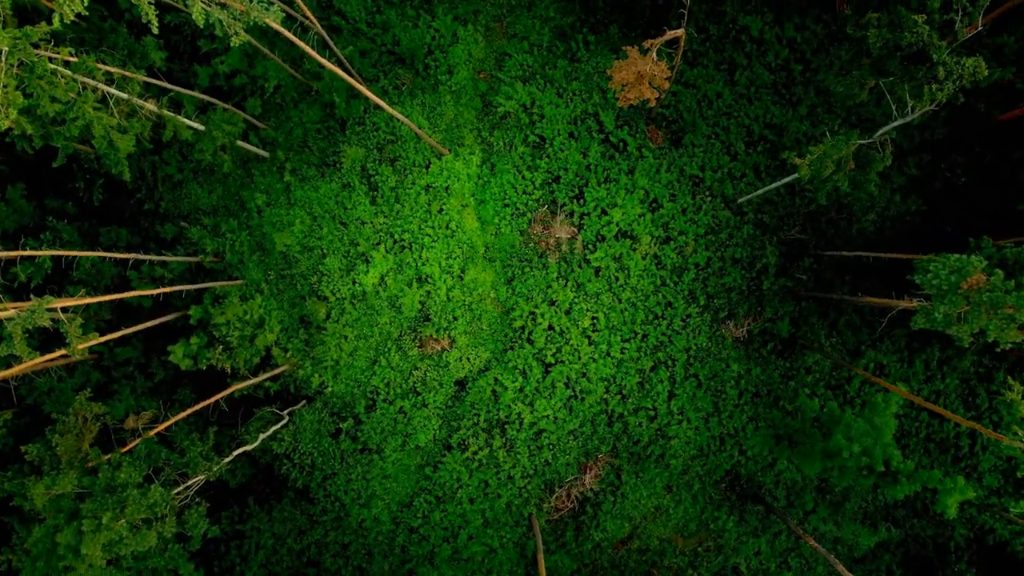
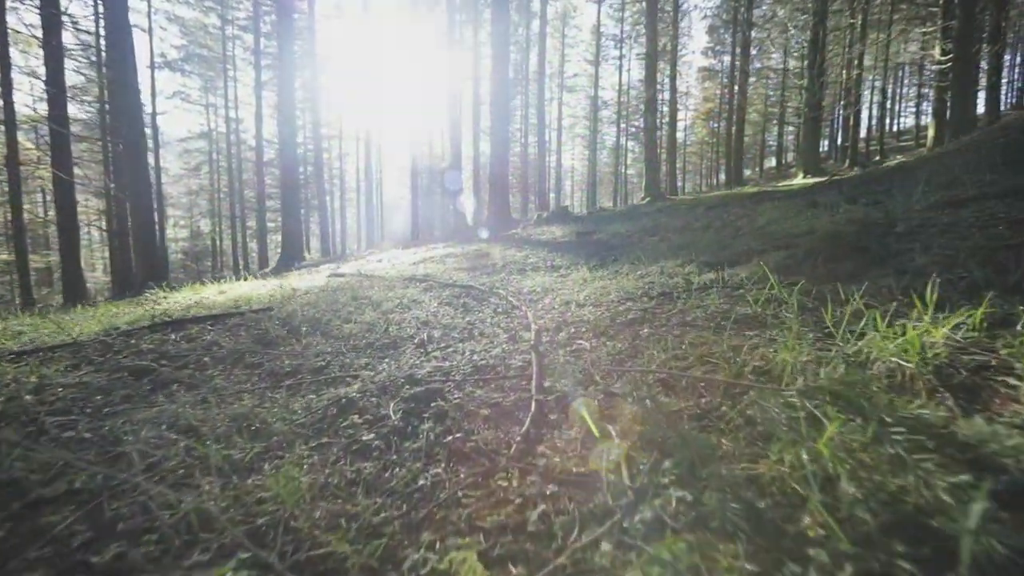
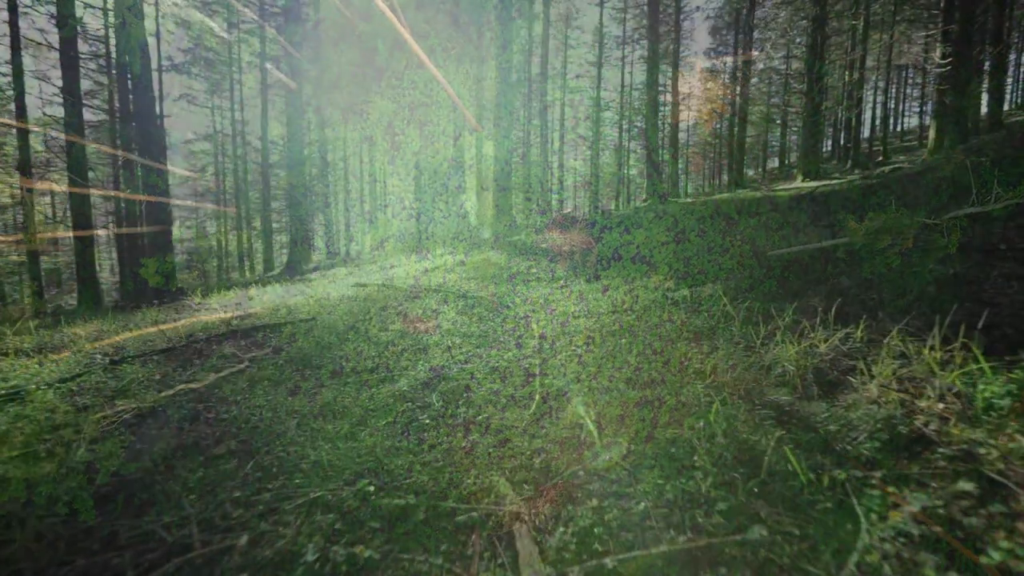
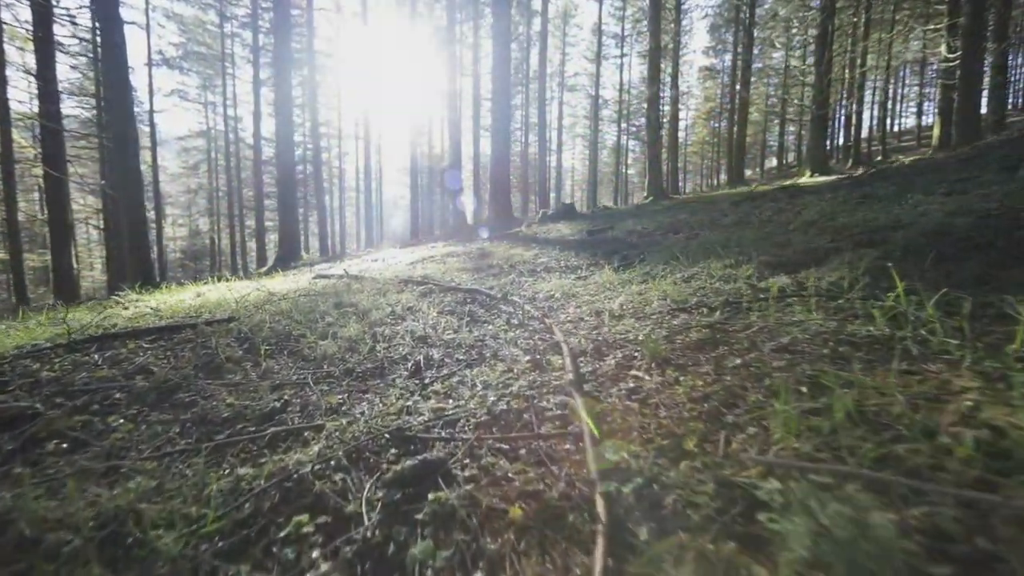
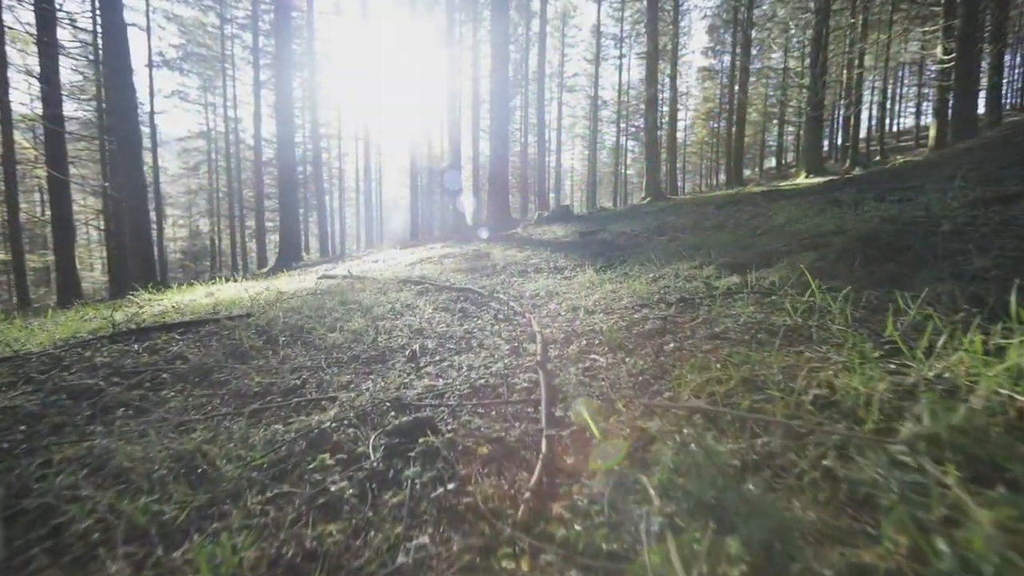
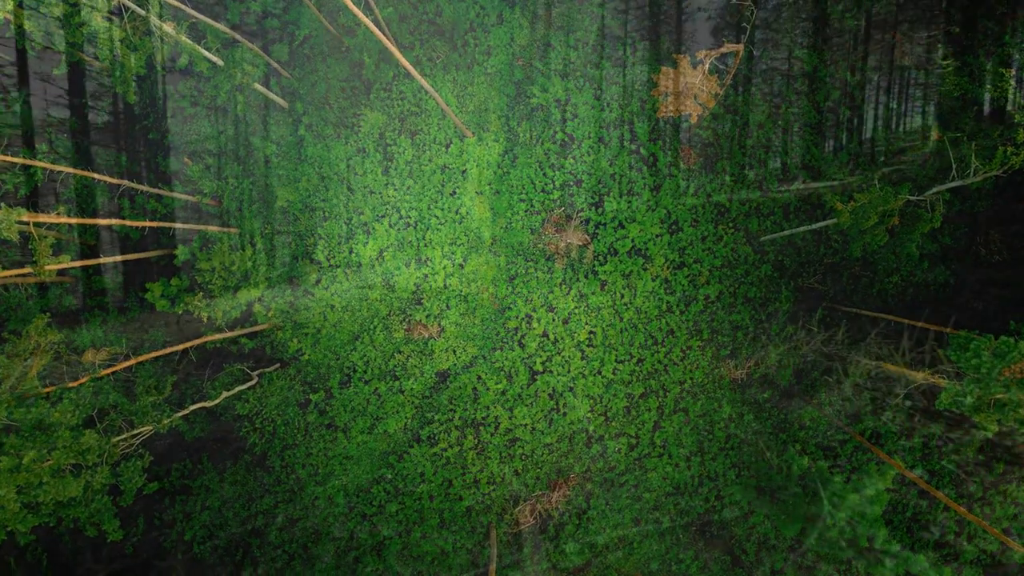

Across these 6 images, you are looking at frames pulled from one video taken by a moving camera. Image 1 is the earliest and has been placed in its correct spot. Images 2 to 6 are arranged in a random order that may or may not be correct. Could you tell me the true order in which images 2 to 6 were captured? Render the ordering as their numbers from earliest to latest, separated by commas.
6, 3, 2, 5, 4
